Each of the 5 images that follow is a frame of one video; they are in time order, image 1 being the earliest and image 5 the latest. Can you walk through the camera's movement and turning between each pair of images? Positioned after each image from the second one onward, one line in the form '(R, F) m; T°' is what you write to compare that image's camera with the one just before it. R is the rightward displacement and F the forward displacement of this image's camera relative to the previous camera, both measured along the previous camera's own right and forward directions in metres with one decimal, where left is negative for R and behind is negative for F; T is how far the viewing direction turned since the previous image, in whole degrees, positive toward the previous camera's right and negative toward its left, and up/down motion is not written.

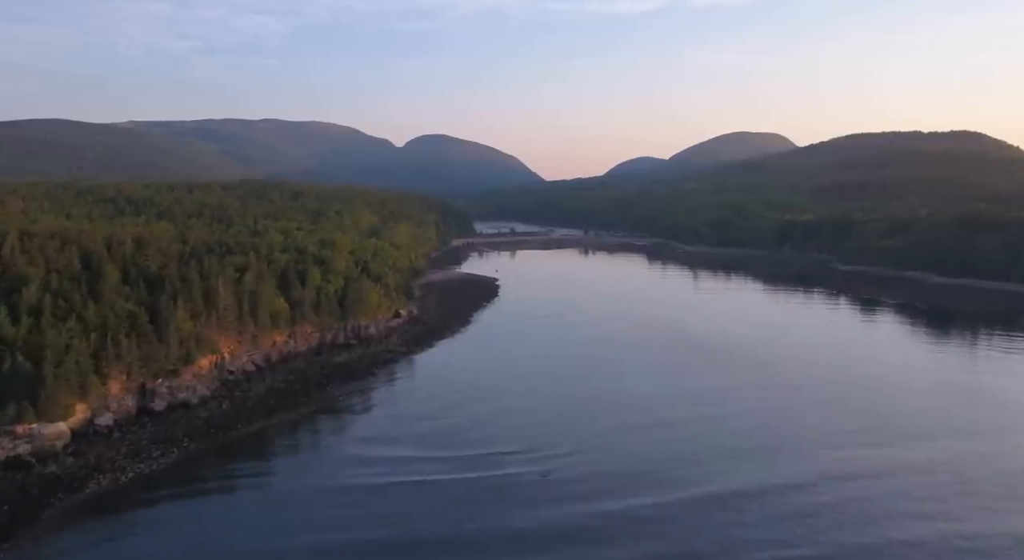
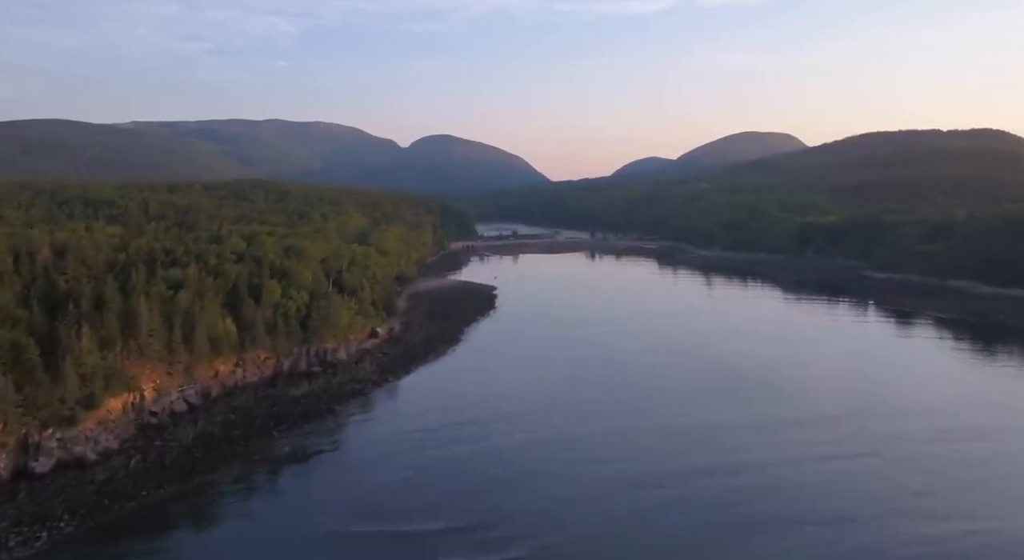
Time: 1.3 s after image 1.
(+0.3, +3.7) m; 0°
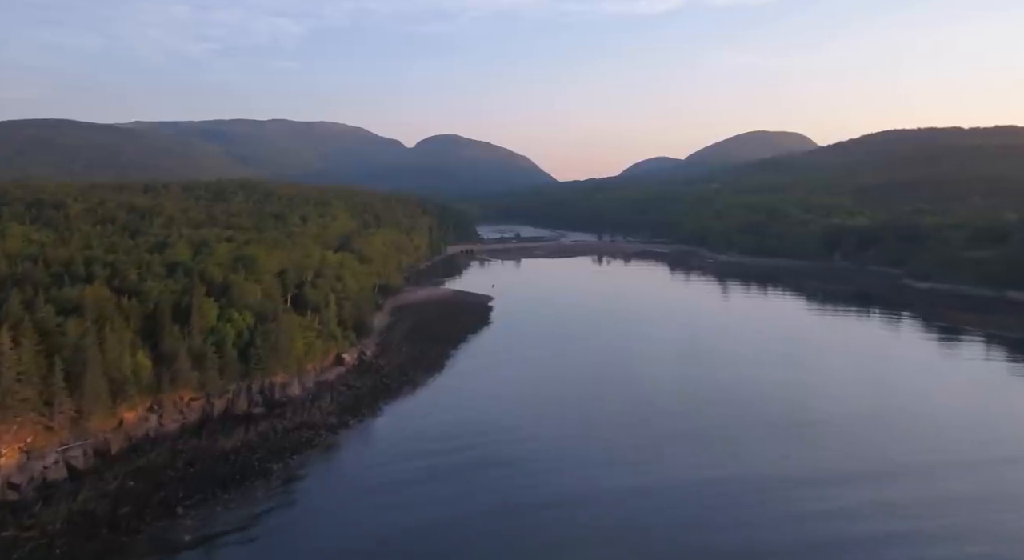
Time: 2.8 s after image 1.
(+0.3, +4.0) m; 0°
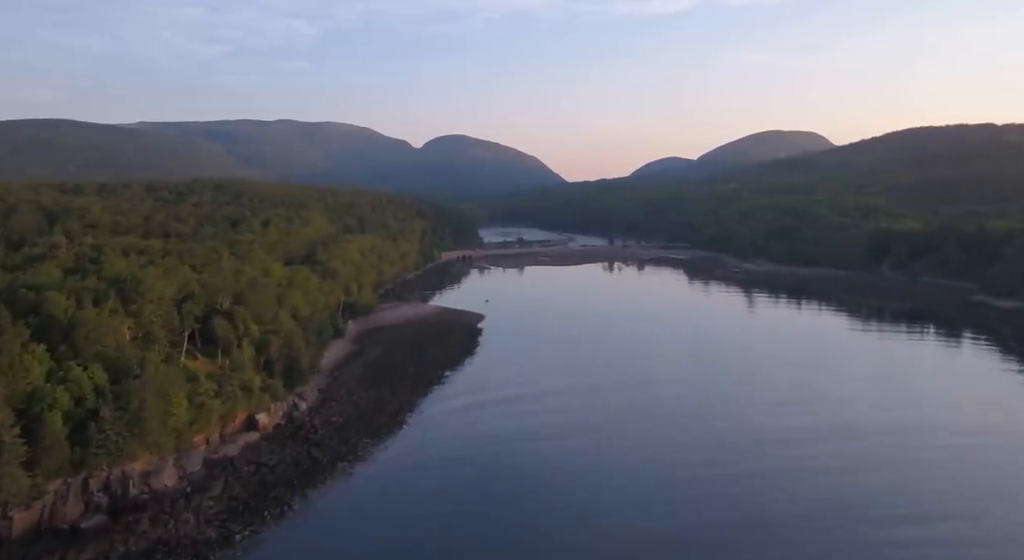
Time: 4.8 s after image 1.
(+0.5, +5.7) m; -1°
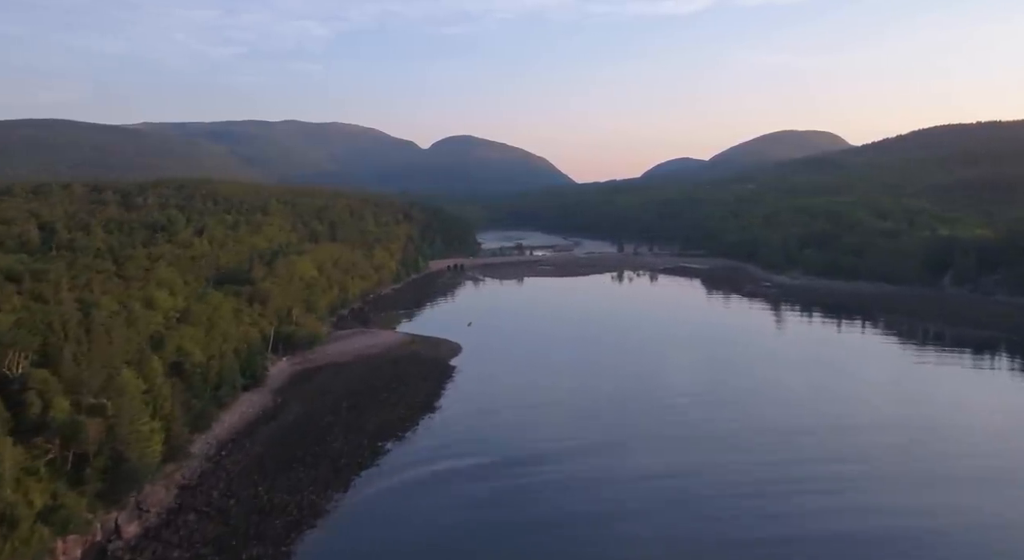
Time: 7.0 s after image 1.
(+0.7, +6.1) m; -1°
